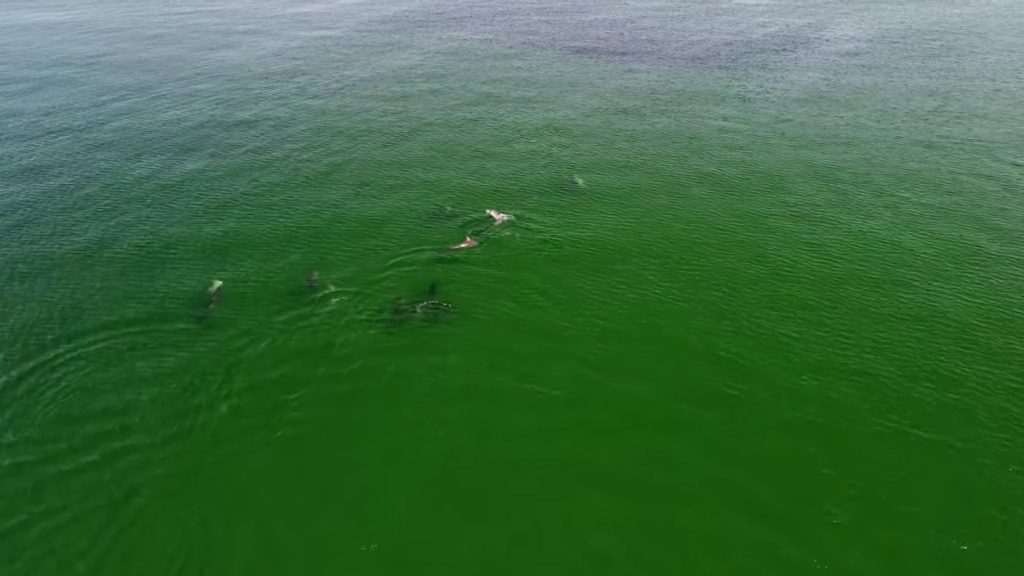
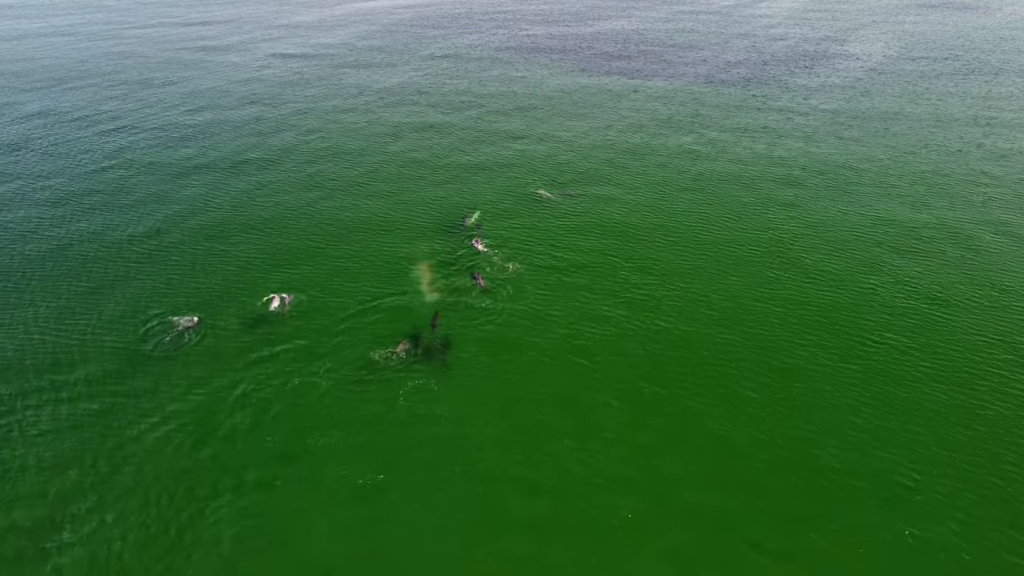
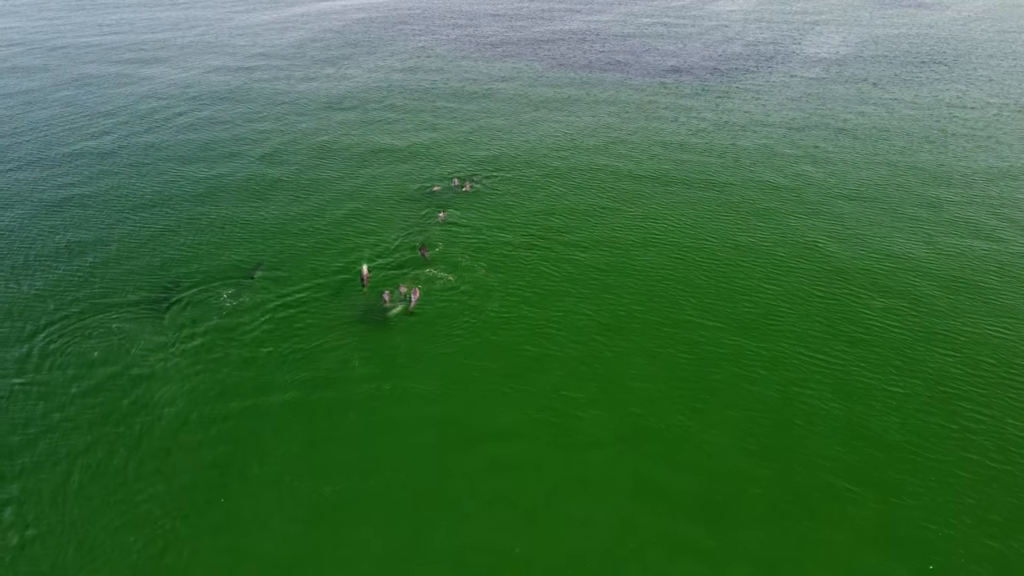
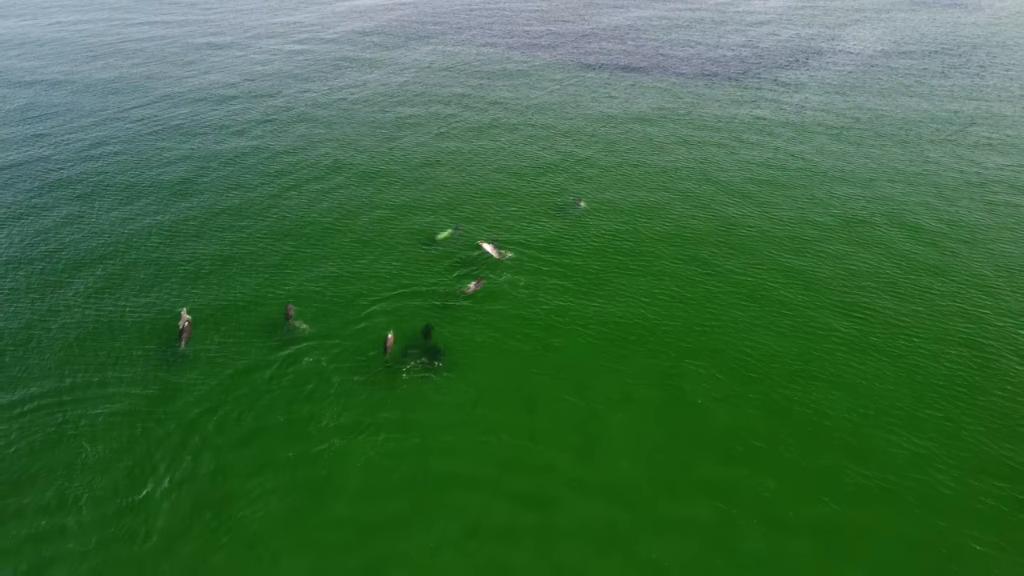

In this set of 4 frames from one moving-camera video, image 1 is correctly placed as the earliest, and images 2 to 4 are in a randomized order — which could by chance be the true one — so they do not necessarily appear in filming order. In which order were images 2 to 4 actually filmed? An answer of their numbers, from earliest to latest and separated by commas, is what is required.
4, 2, 3
